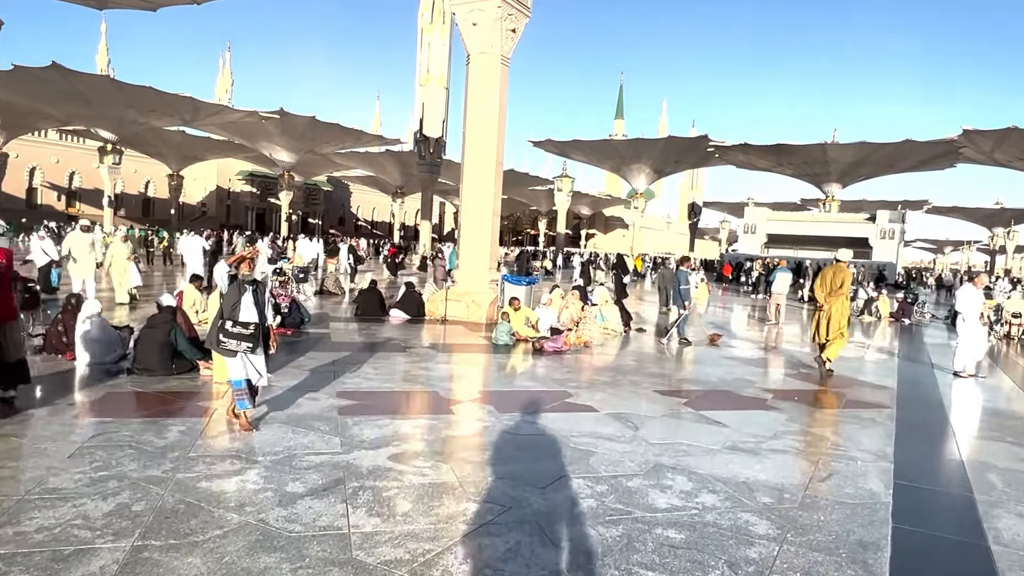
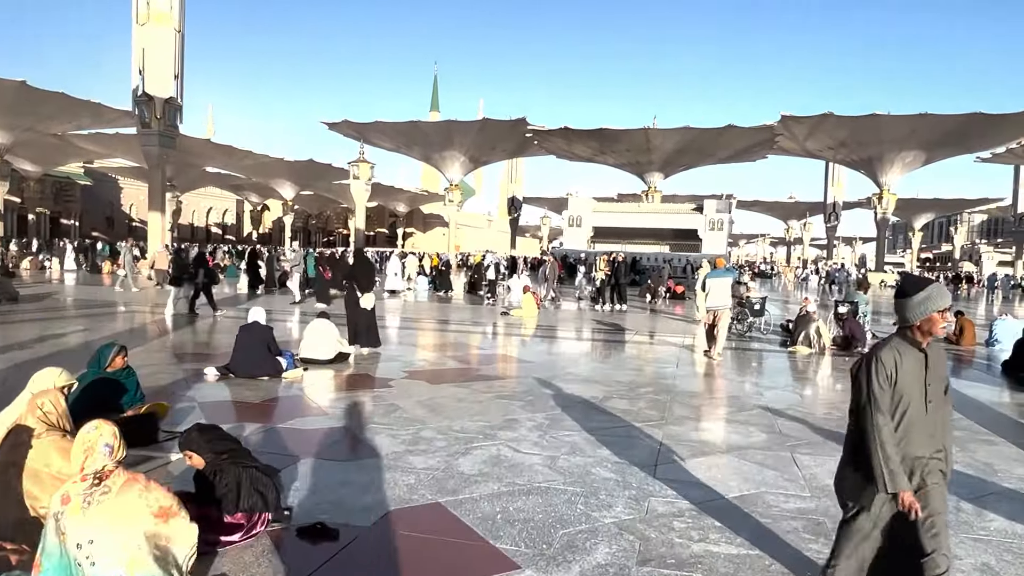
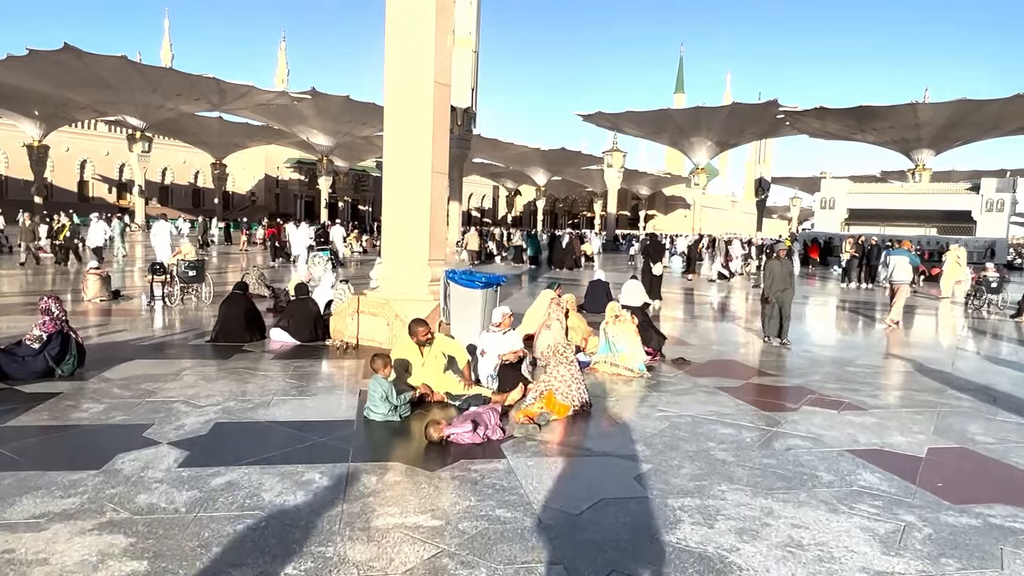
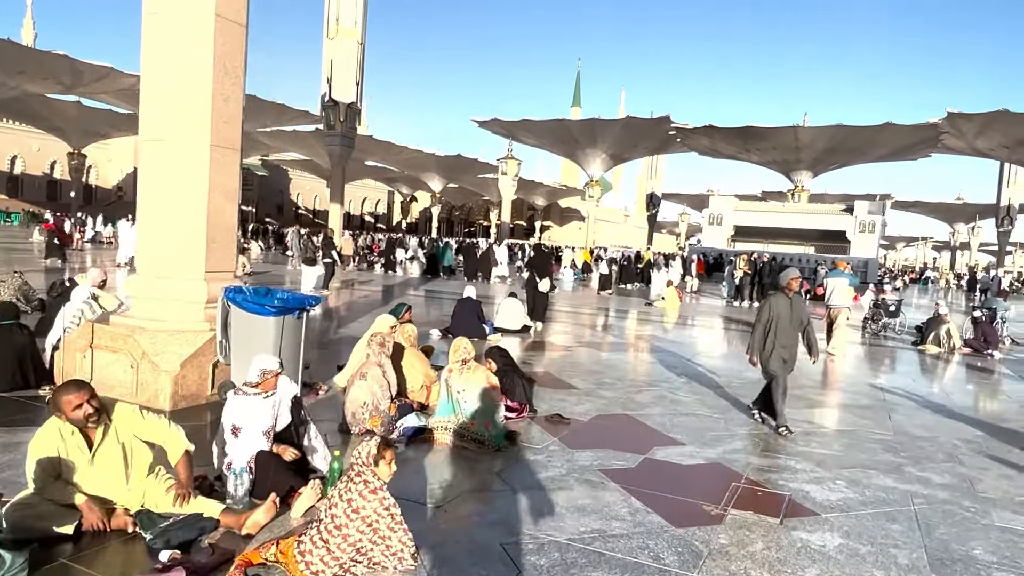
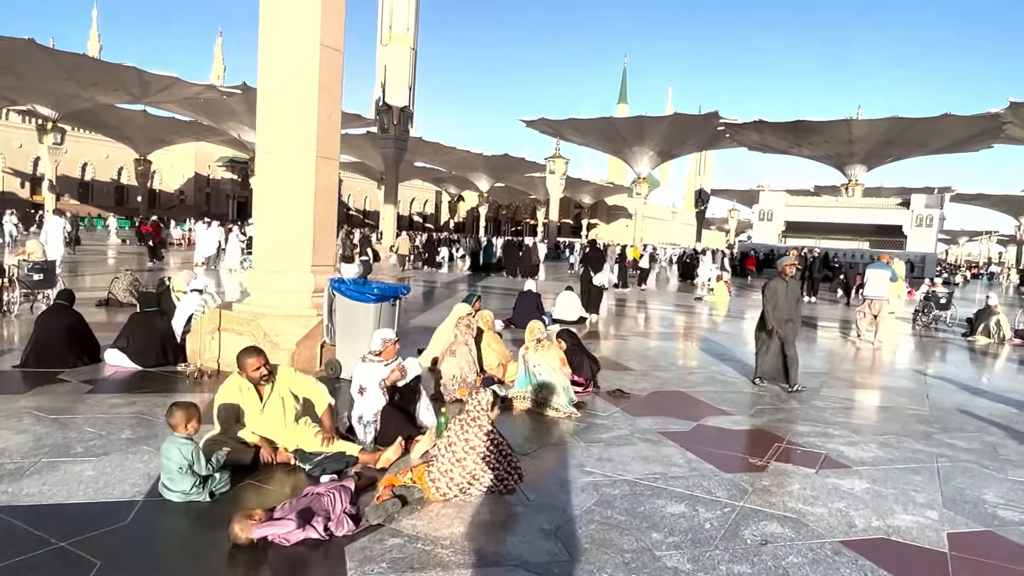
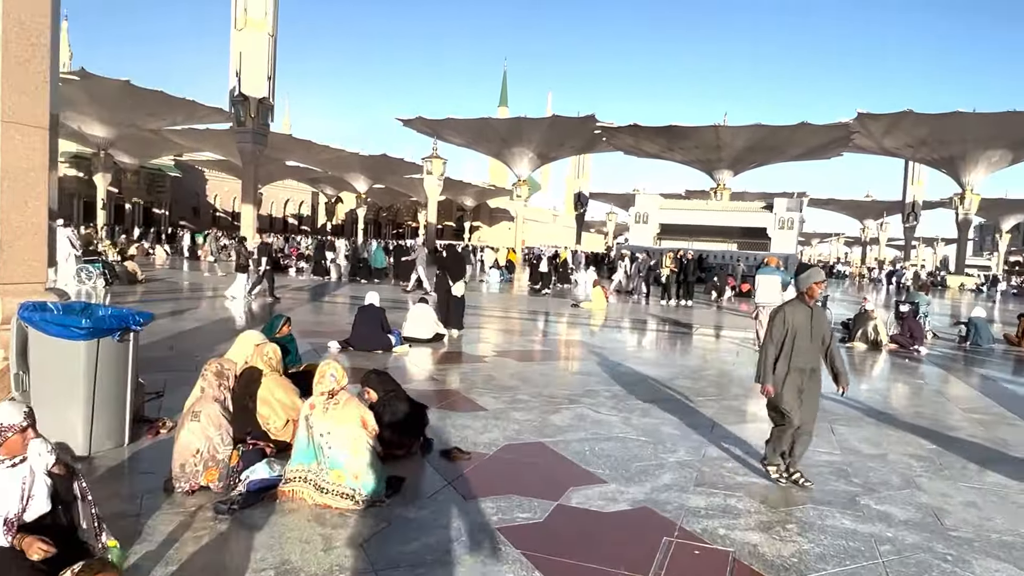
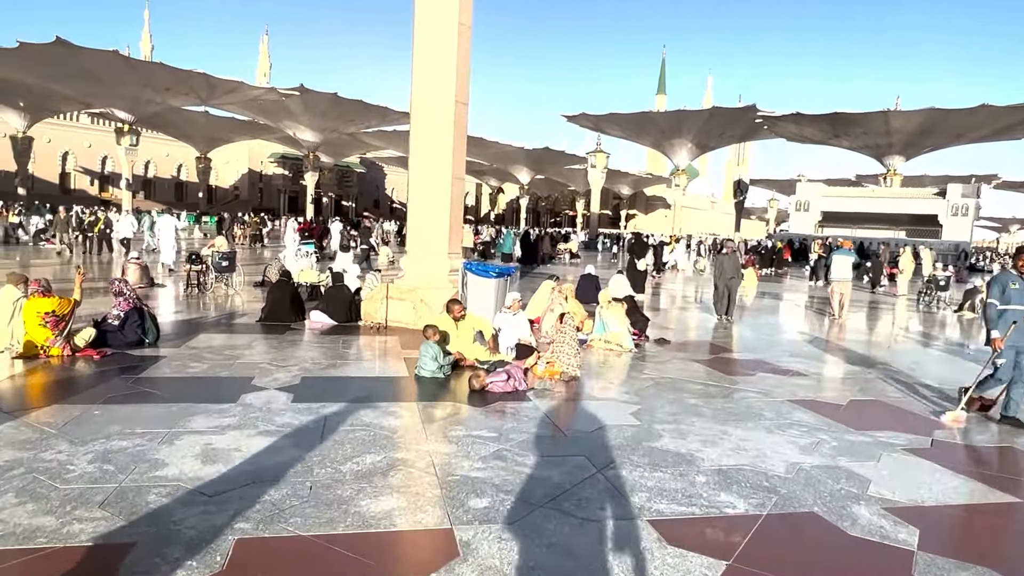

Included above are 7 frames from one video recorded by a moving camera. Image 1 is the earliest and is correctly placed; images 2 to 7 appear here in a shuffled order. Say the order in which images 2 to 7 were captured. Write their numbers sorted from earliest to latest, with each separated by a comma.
7, 3, 5, 4, 6, 2
